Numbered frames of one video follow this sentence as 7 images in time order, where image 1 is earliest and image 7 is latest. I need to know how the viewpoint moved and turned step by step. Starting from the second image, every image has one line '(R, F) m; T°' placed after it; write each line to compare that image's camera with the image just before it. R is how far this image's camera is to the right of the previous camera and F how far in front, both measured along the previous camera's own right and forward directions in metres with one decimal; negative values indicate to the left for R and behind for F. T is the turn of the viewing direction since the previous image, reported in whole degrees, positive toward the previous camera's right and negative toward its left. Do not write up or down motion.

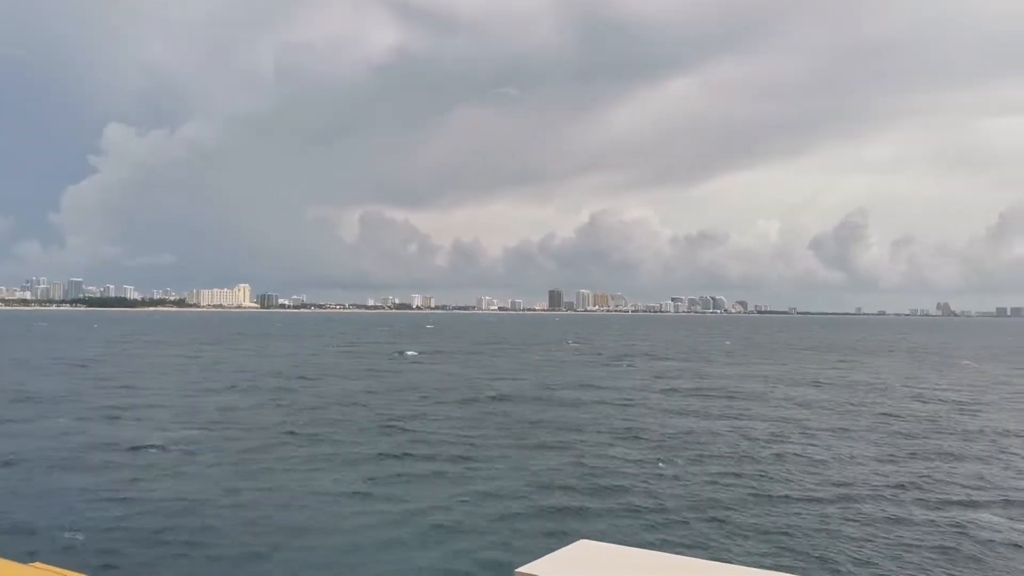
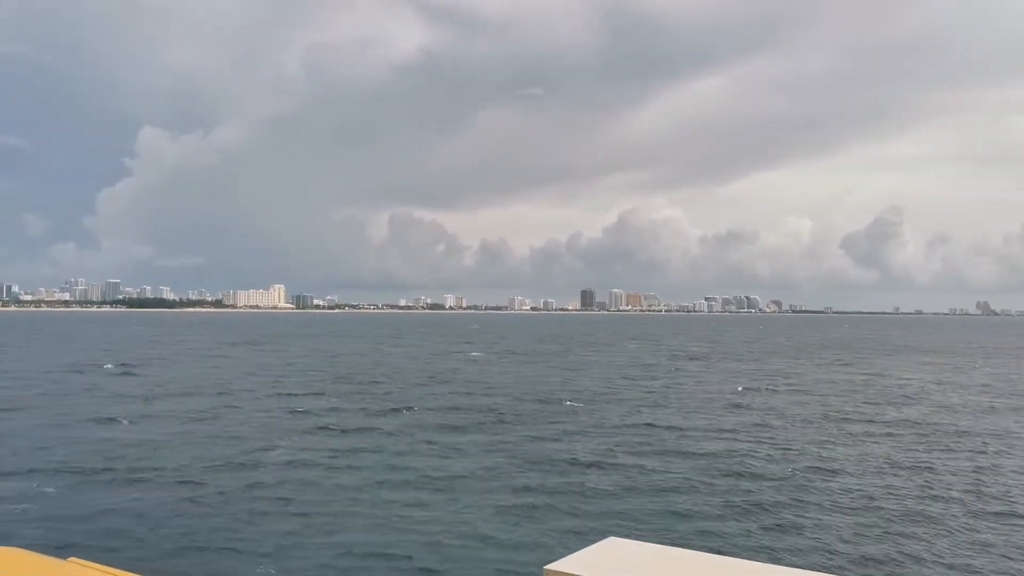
(-1.8, +0.9) m; -2°
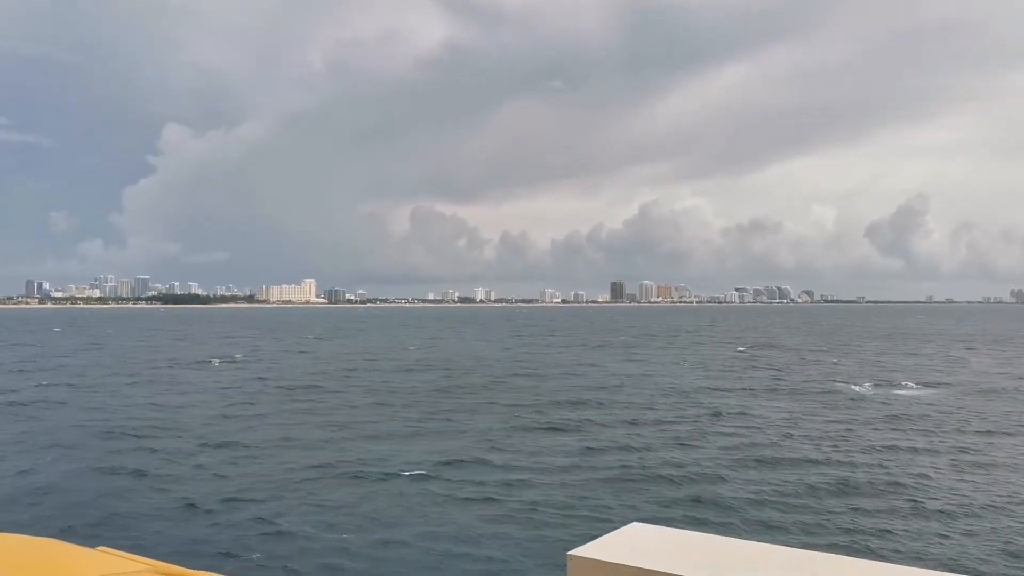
(-3.3, +2.2) m; -1°
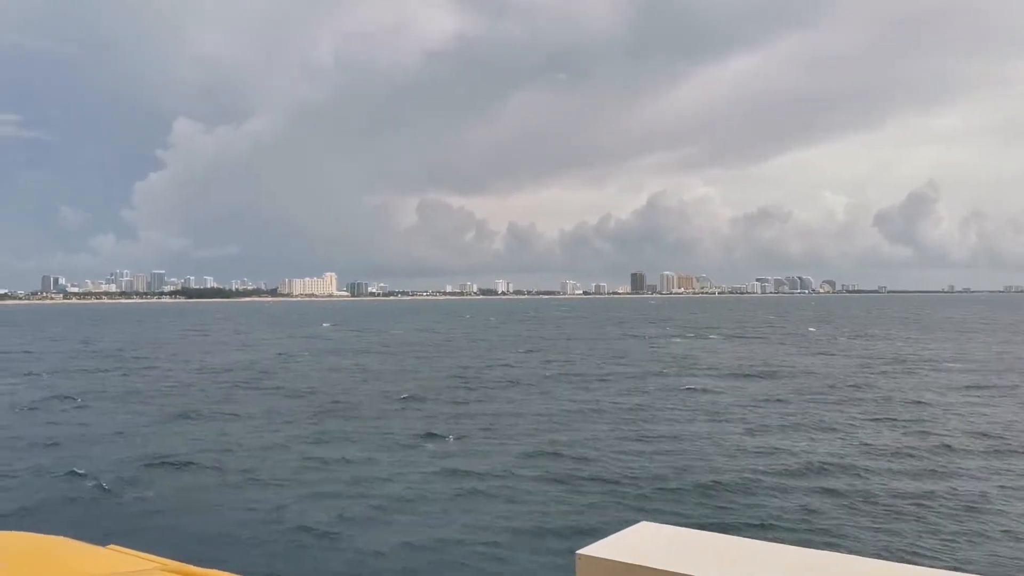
(-4.7, +3.0) m; 0°
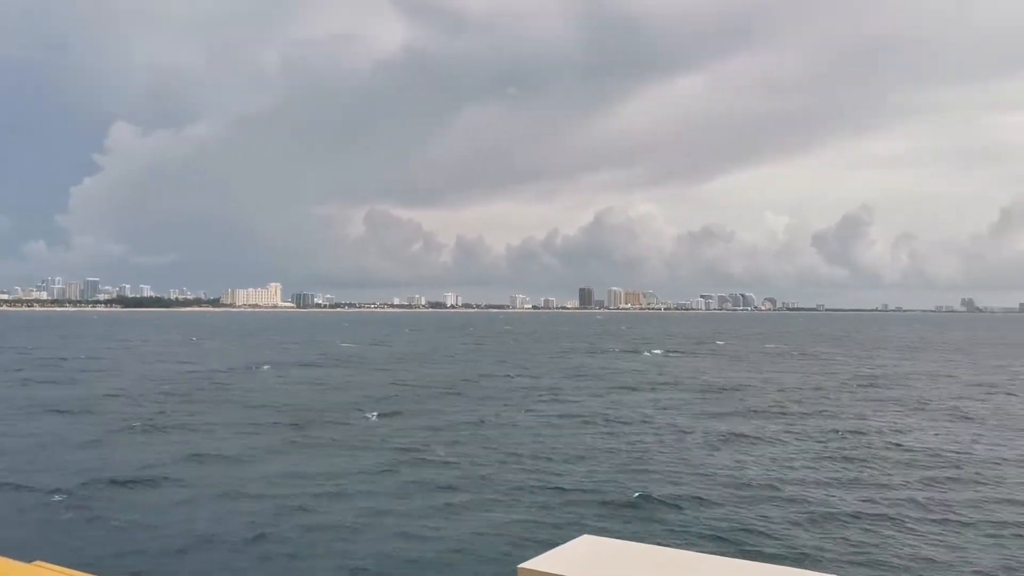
(-0.6, +0.4) m; +4°
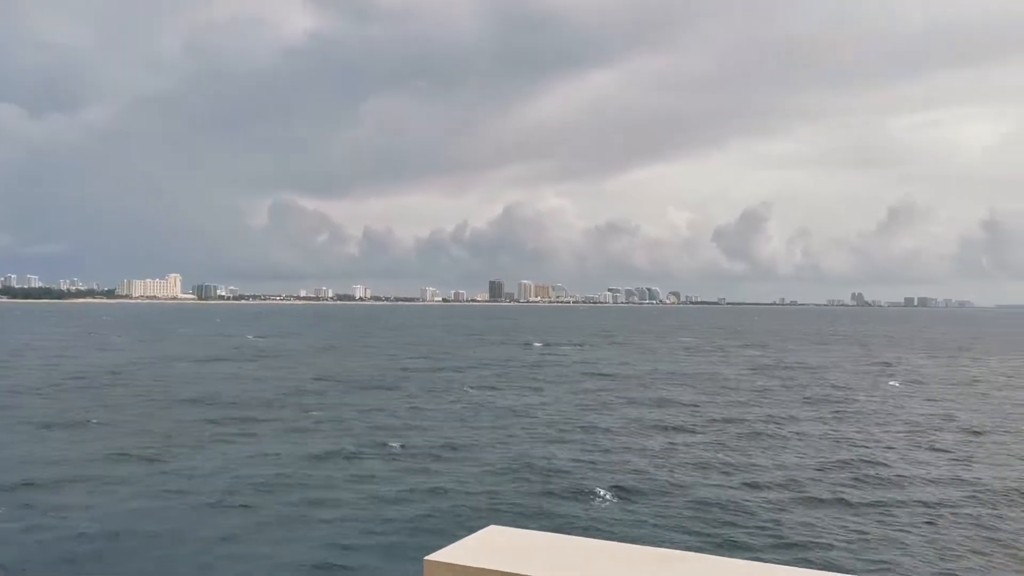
(-1.0, -0.3) m; +7°
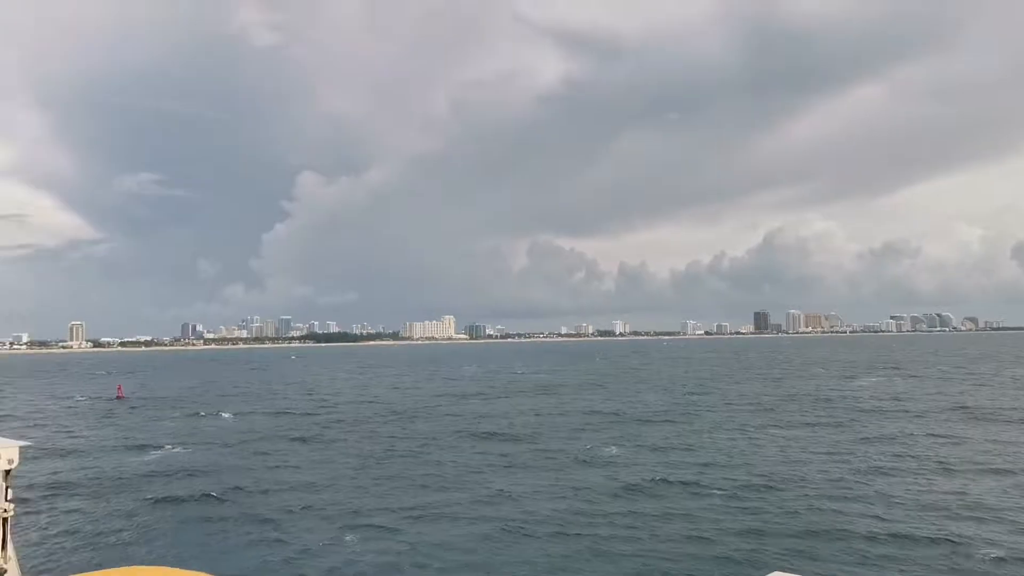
(-1.5, +2.6) m; -19°
